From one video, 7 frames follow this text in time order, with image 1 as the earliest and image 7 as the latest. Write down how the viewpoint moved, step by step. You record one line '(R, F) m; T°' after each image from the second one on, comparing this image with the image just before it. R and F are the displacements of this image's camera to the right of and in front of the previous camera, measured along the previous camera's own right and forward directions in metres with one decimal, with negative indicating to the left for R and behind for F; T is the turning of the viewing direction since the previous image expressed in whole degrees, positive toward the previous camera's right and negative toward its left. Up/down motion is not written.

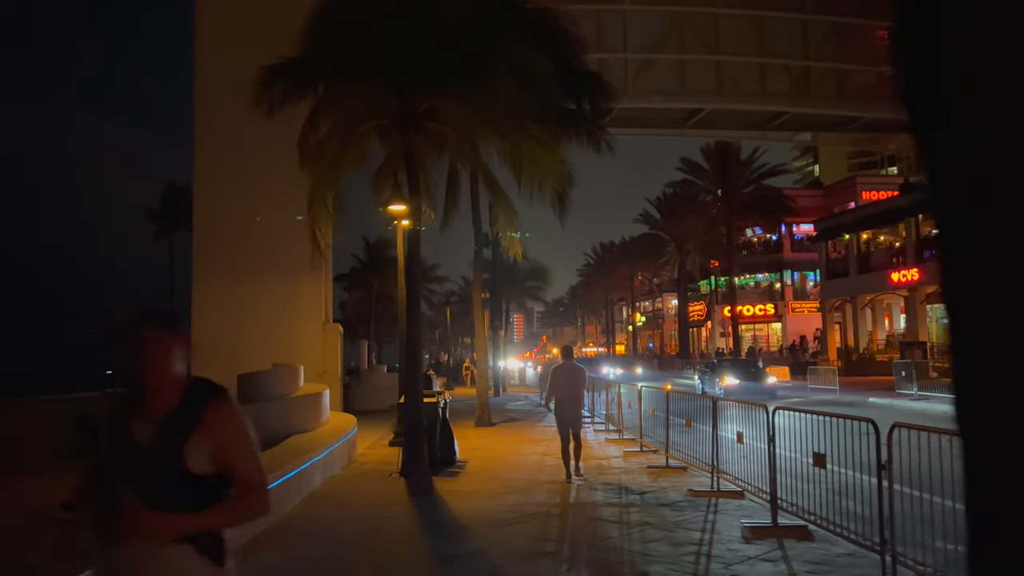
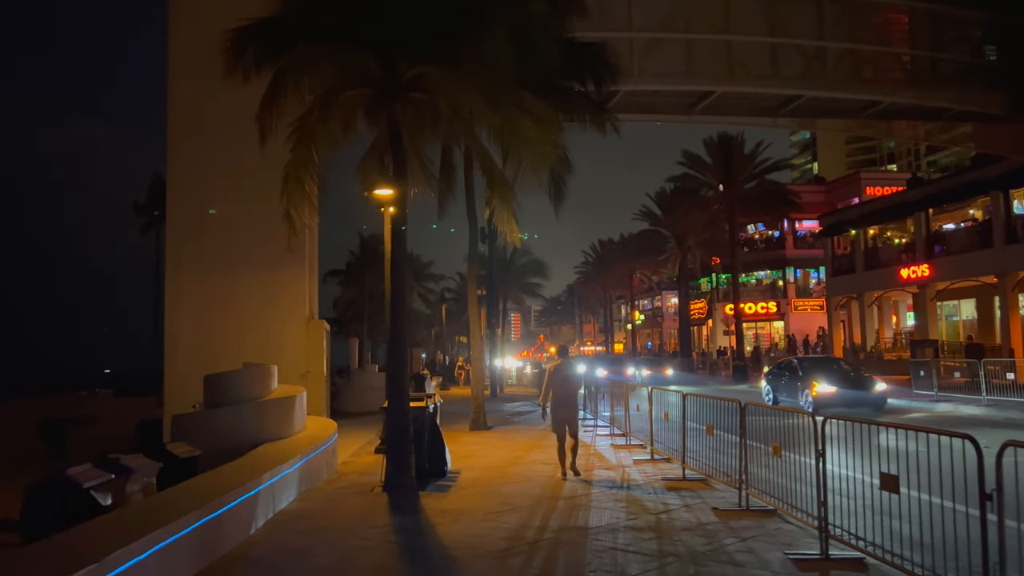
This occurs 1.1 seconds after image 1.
(0.0, +1.3) m; 0°
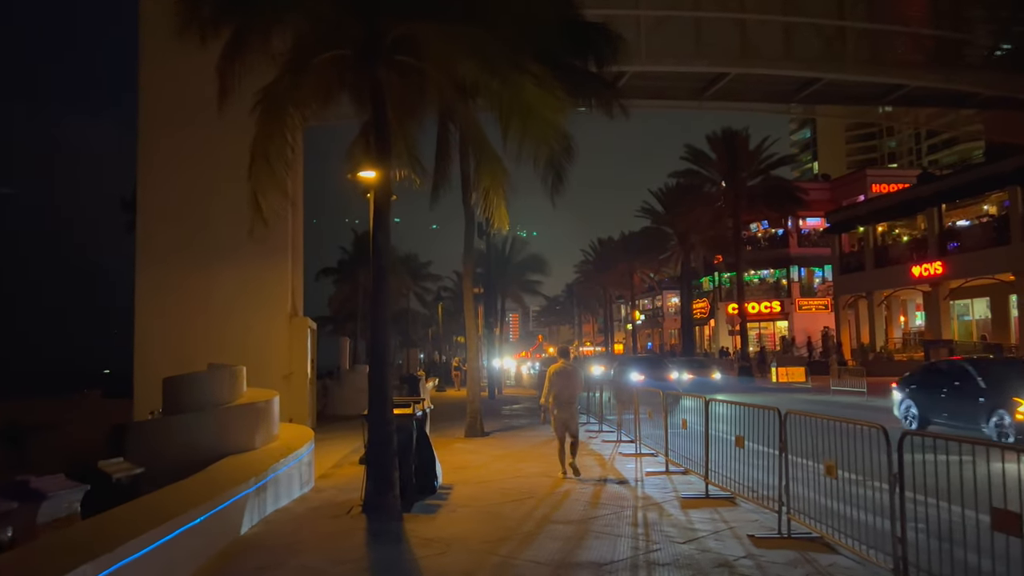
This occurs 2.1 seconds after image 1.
(0.0, +1.3) m; 0°
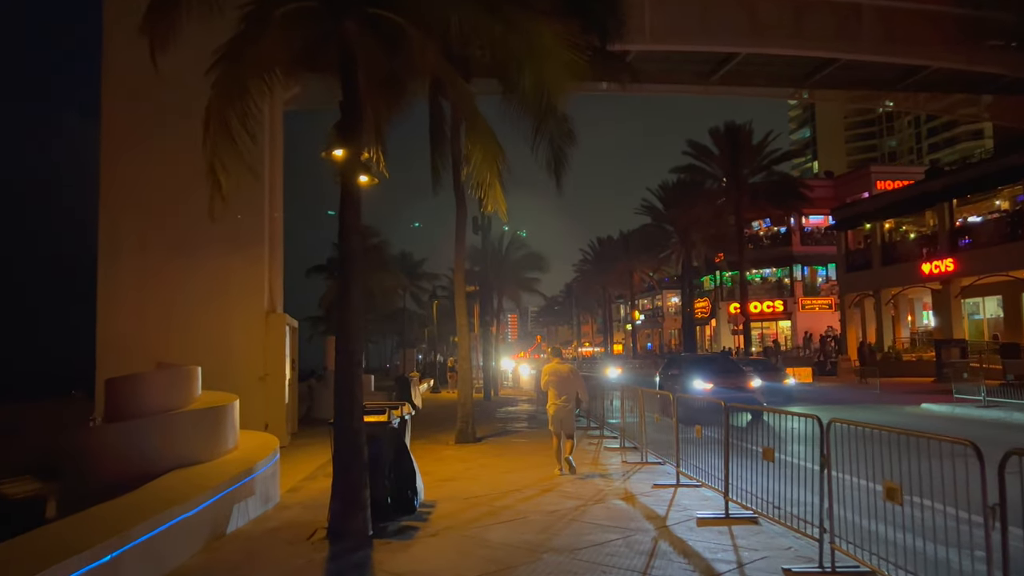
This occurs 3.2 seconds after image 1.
(+0.1, +1.2) m; 0°
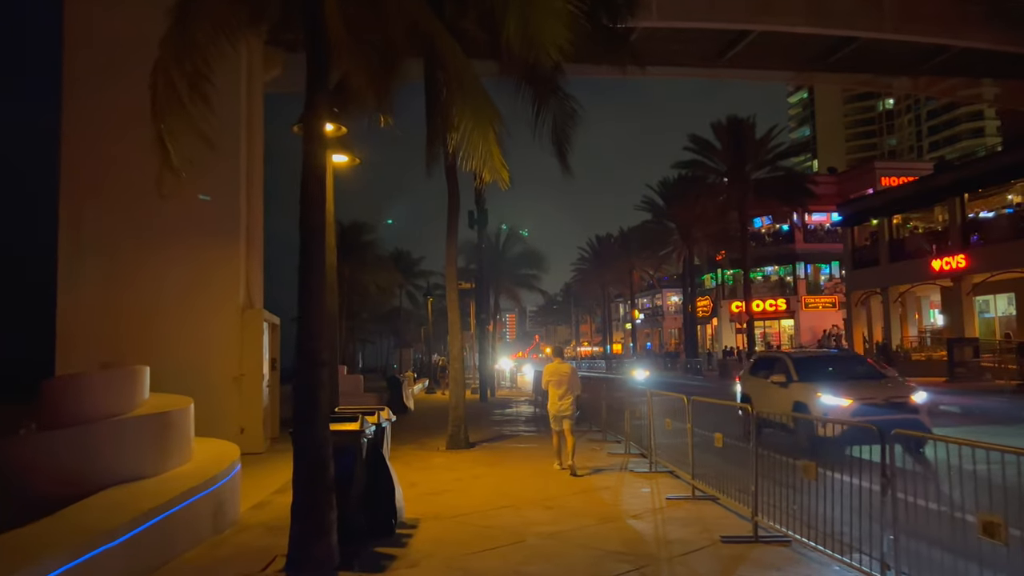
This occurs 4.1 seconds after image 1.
(0.0, +1.1) m; 0°
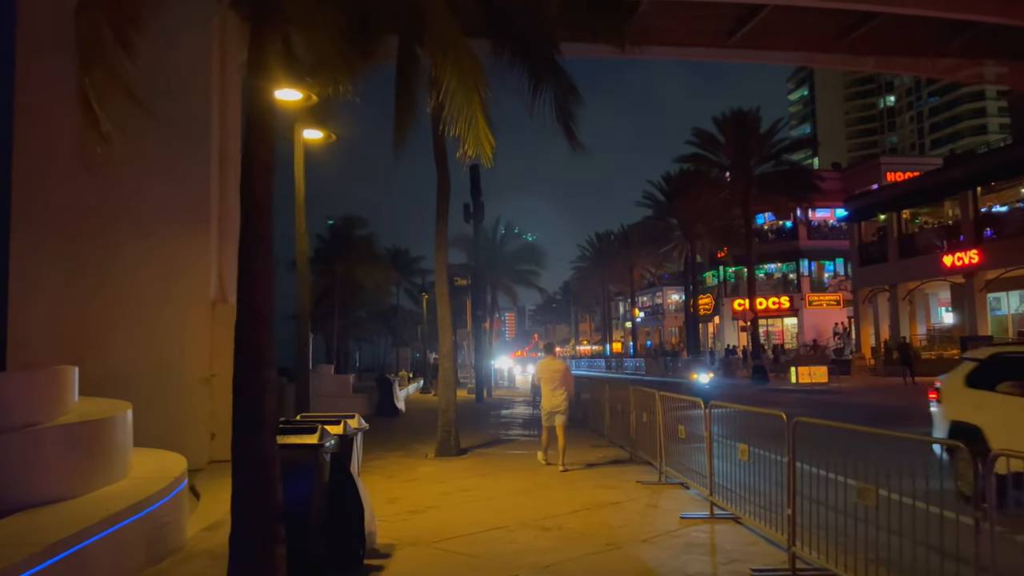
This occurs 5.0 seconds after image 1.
(+0.1, +1.1) m; 0°
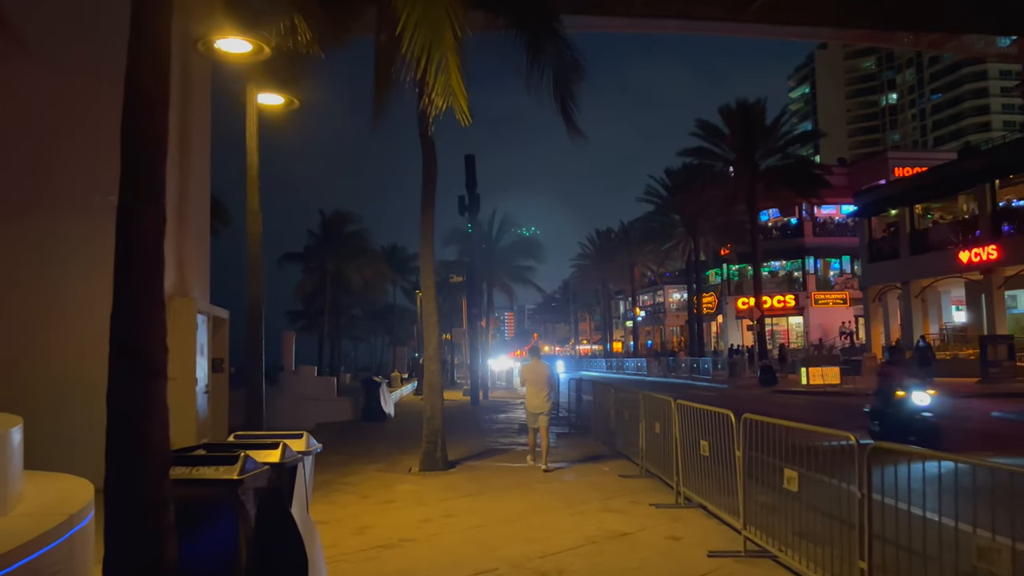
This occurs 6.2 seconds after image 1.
(+0.1, +1.4) m; 0°
